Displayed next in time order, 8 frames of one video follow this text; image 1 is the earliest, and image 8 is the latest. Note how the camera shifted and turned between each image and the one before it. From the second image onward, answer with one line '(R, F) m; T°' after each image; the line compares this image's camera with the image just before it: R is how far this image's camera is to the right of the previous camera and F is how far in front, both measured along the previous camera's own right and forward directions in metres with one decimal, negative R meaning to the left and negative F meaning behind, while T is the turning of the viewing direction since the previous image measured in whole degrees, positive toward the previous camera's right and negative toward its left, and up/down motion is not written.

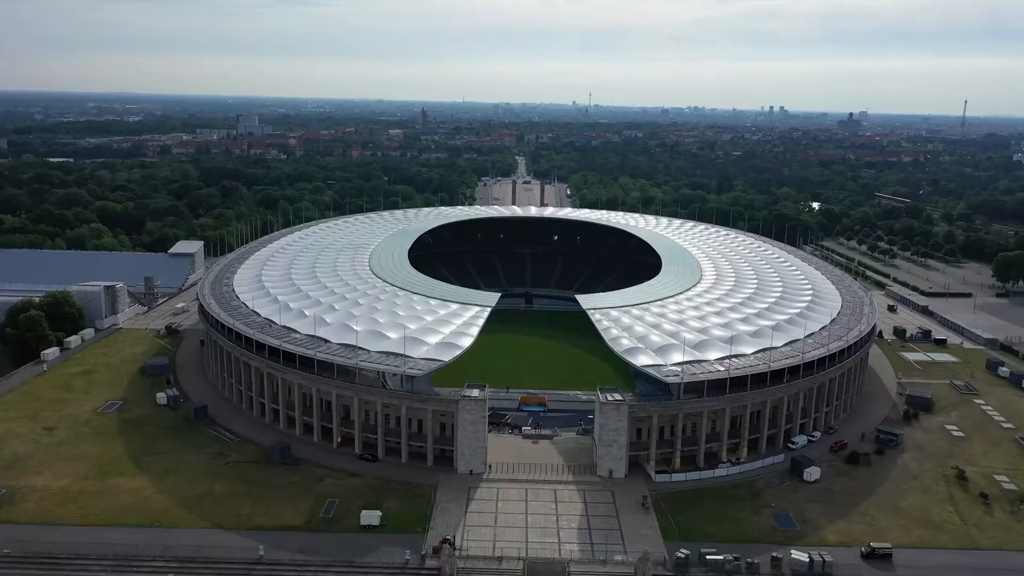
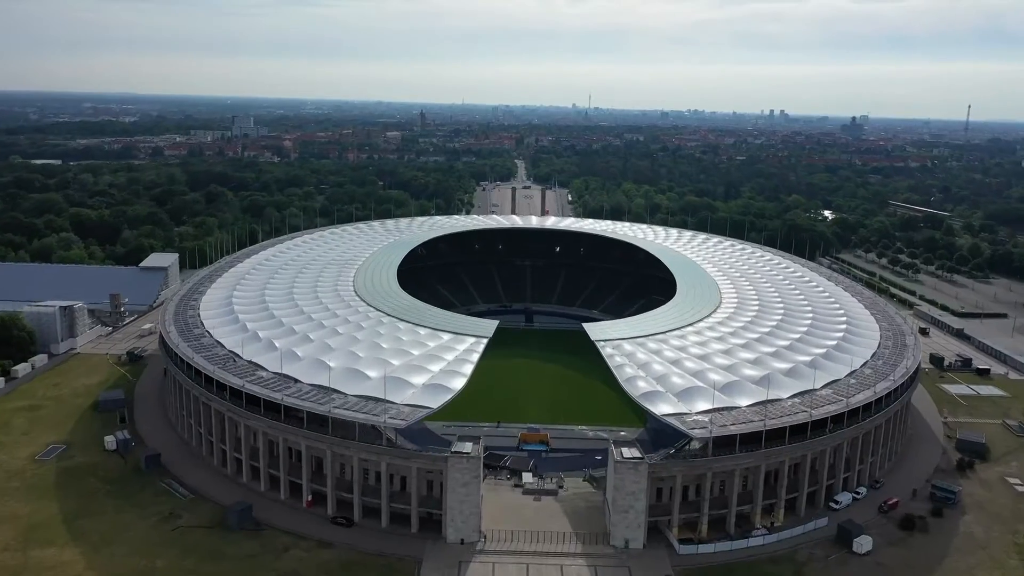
(0.0, +4.9) m; 0°
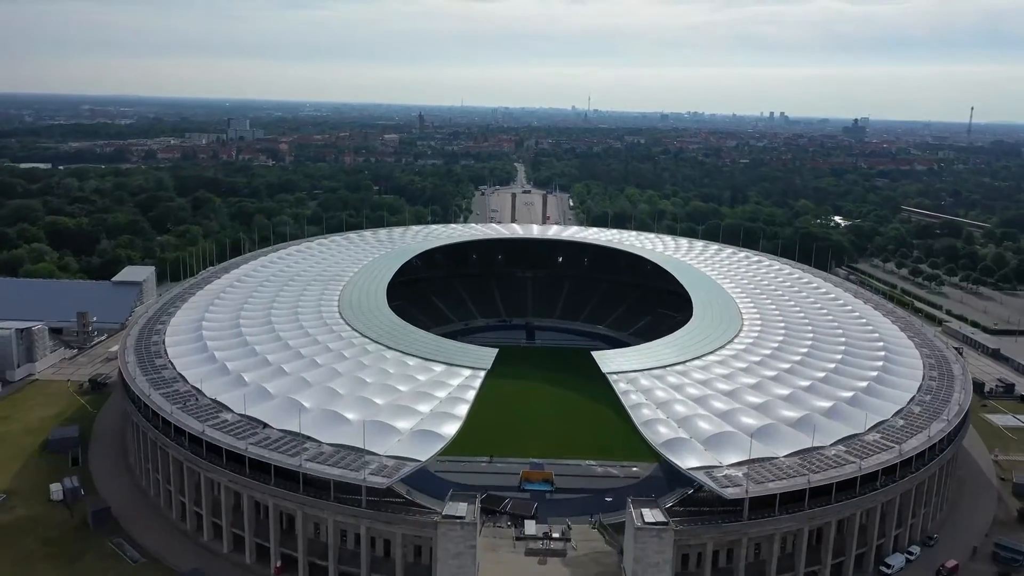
(0.0, +4.2) m; 0°
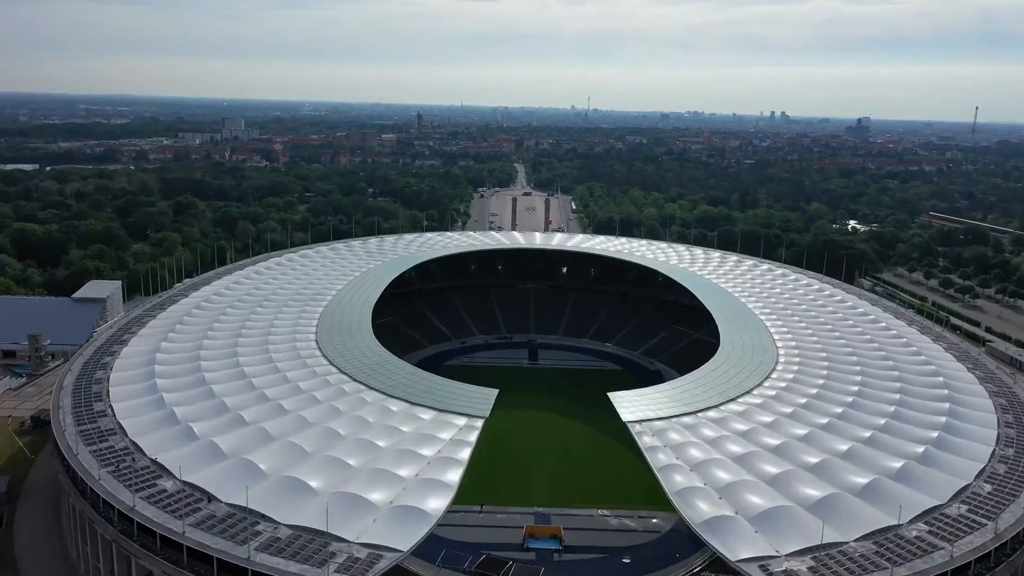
(-0.1, +5.2) m; 0°
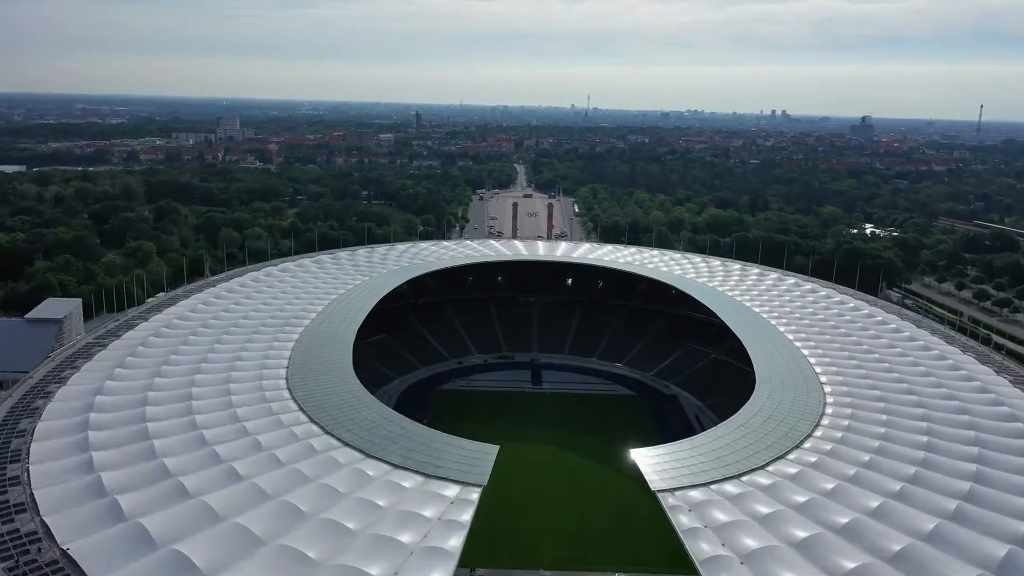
(-0.1, +5.1) m; 0°
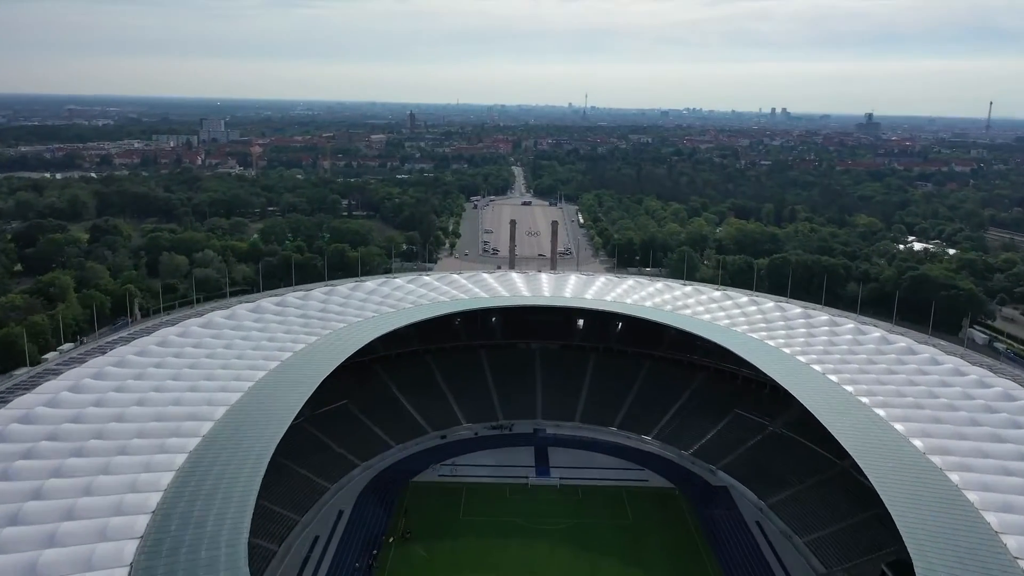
(+0.1, +12.4) m; 0°
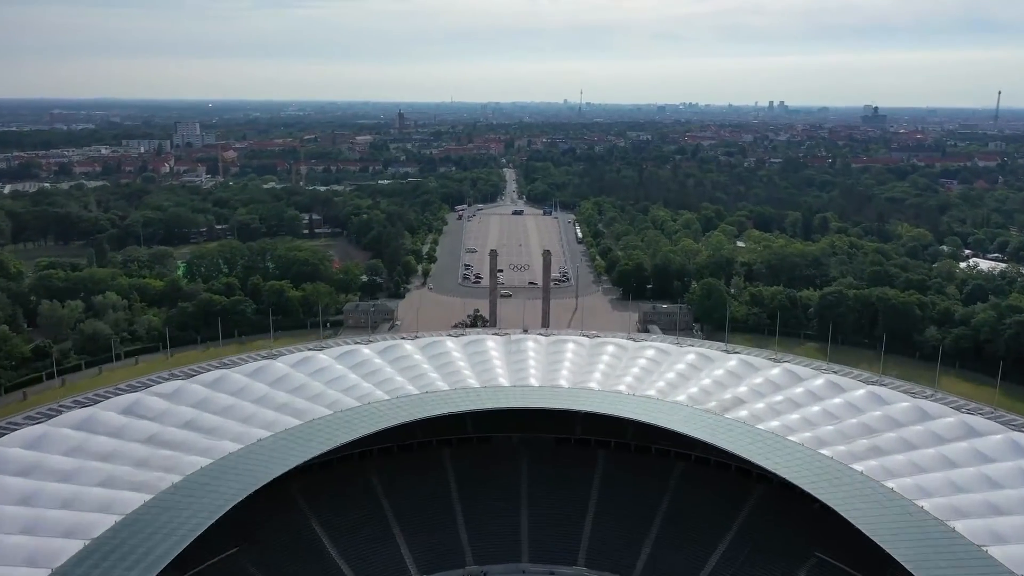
(+0.9, +14.4) m; 0°
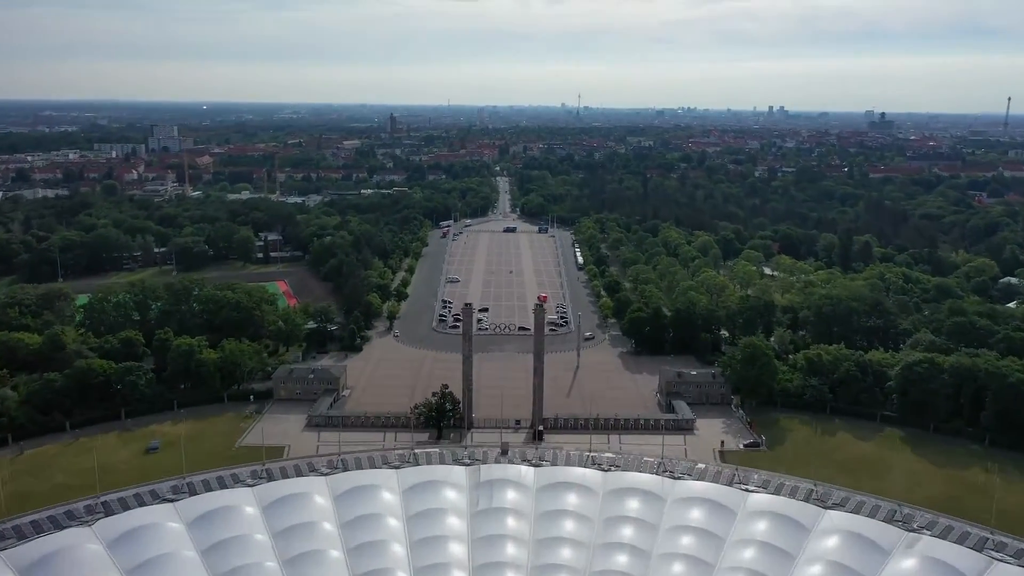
(+0.6, +13.3) m; 0°
